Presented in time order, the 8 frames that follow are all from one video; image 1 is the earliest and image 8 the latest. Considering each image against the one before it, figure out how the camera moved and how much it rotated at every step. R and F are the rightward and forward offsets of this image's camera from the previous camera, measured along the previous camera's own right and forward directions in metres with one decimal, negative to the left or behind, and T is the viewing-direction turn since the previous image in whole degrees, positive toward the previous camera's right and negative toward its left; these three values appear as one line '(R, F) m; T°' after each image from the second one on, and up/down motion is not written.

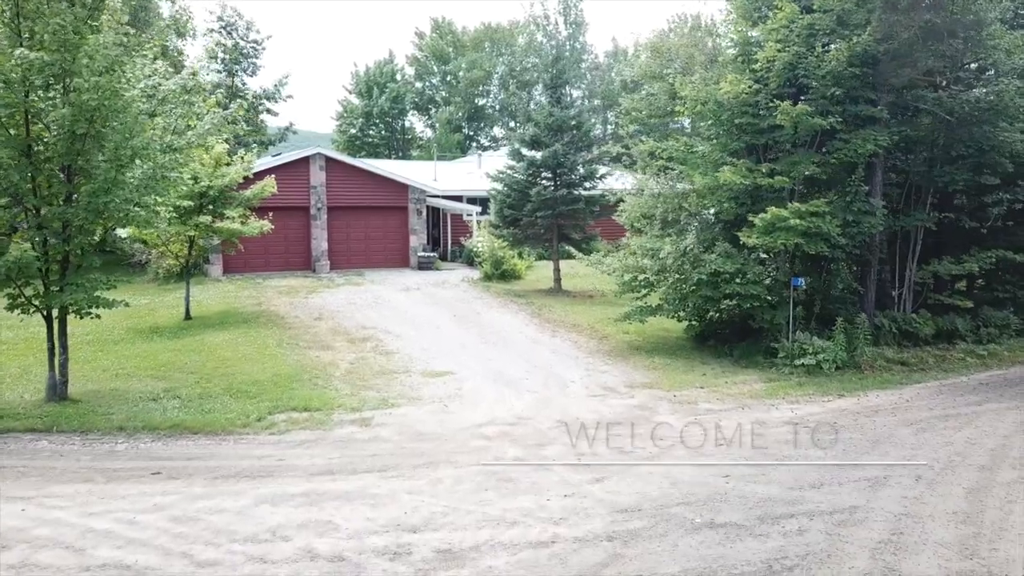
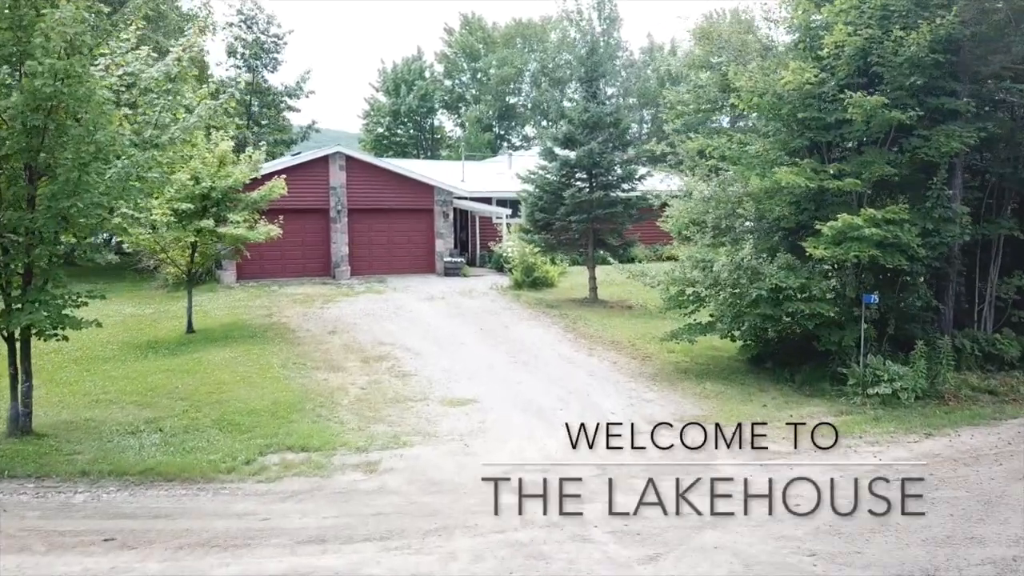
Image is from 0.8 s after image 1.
(0.0, +1.4) m; -3°
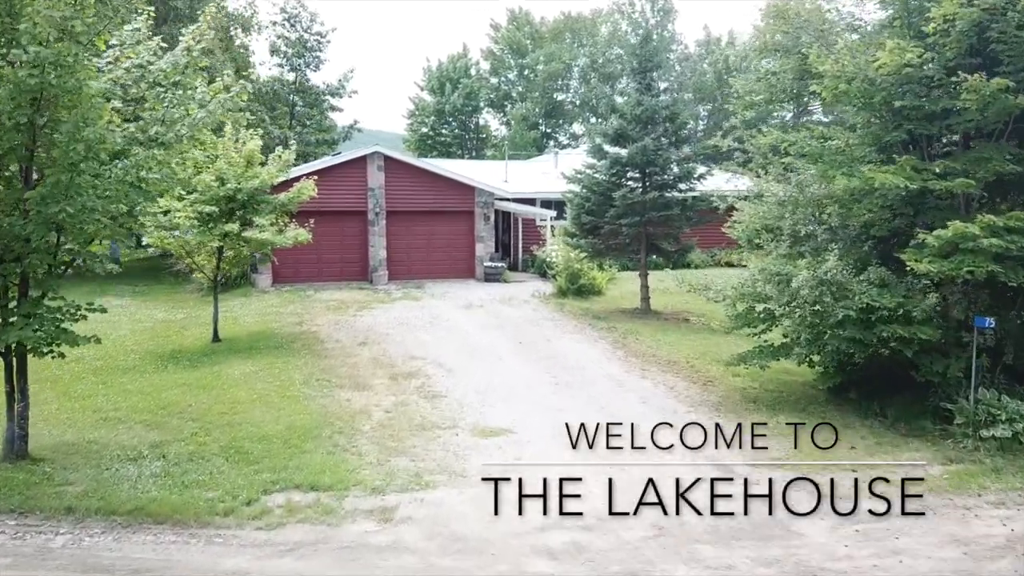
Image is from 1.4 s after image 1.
(+0.1, +1.1) m; -4°
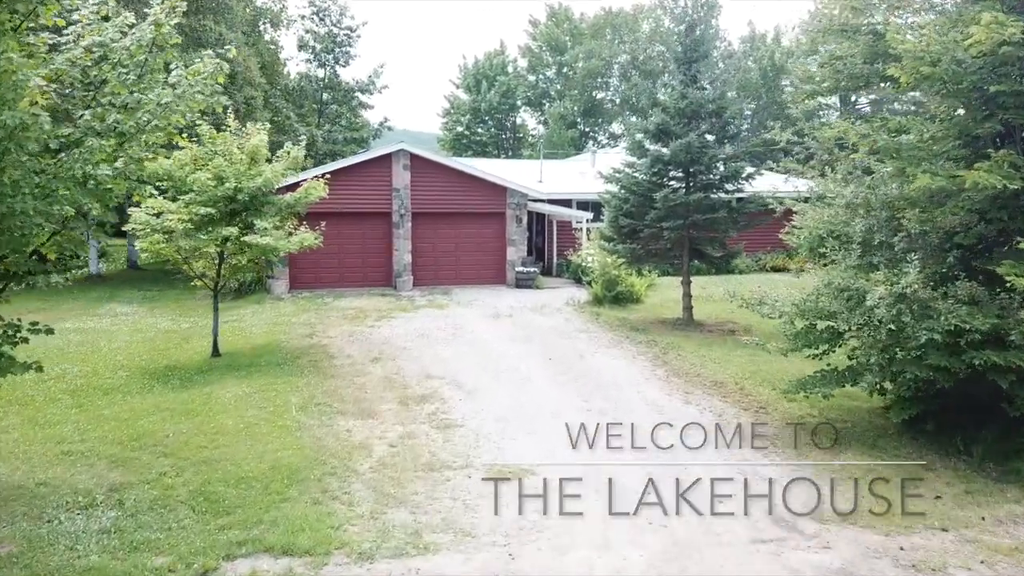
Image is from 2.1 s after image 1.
(+0.2, +1.4) m; -3°
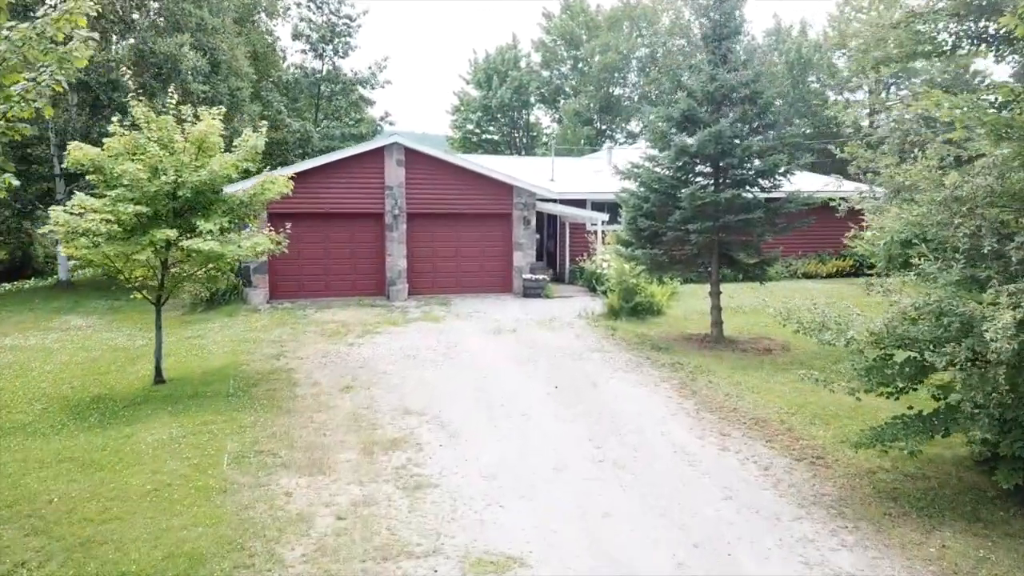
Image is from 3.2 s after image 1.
(+0.3, +2.0) m; -1°
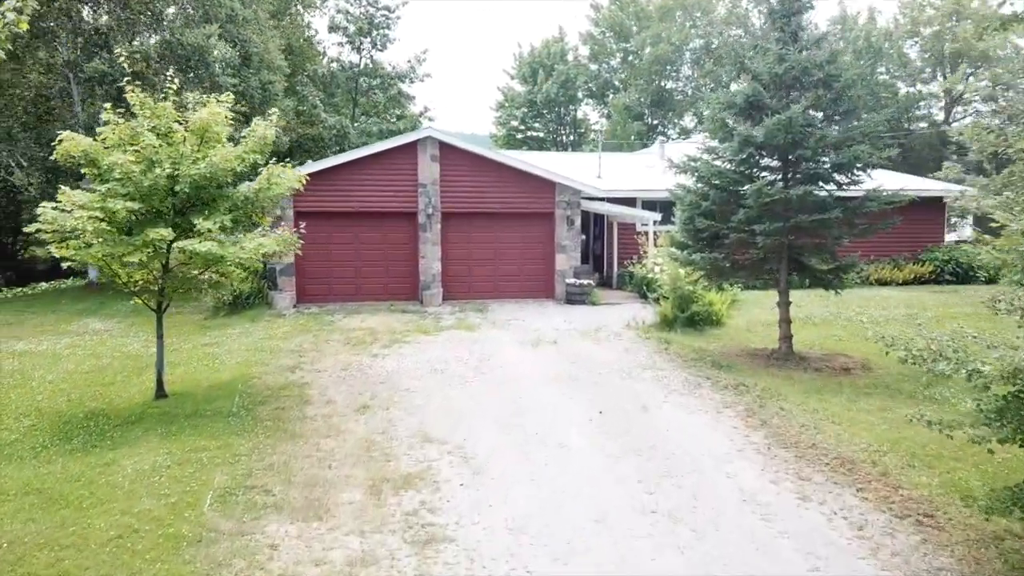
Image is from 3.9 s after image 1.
(+0.1, +1.3) m; -4°
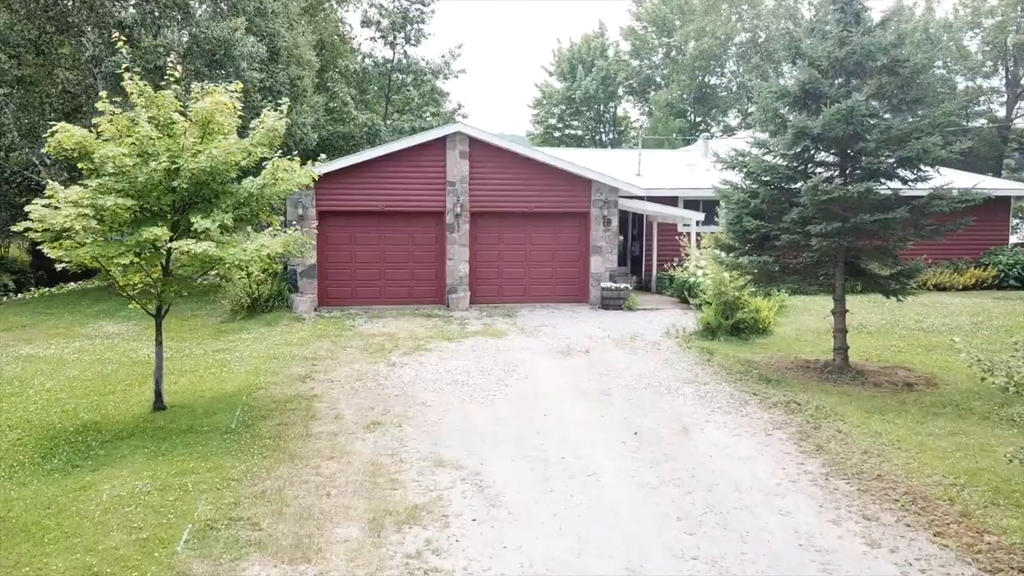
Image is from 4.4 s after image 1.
(+0.2, +0.9) m; -3°
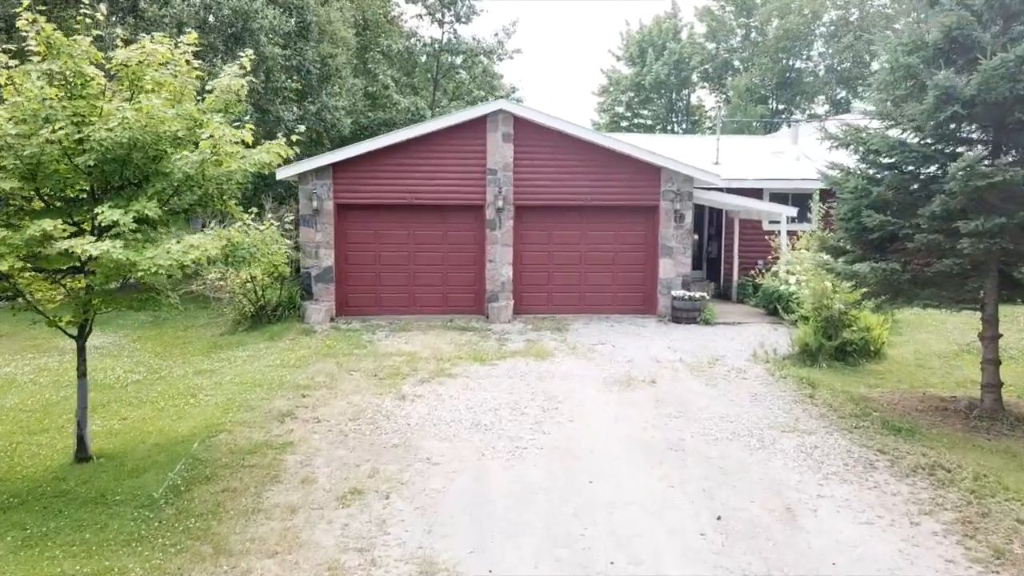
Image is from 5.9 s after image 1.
(+0.3, +2.4) m; -6°
